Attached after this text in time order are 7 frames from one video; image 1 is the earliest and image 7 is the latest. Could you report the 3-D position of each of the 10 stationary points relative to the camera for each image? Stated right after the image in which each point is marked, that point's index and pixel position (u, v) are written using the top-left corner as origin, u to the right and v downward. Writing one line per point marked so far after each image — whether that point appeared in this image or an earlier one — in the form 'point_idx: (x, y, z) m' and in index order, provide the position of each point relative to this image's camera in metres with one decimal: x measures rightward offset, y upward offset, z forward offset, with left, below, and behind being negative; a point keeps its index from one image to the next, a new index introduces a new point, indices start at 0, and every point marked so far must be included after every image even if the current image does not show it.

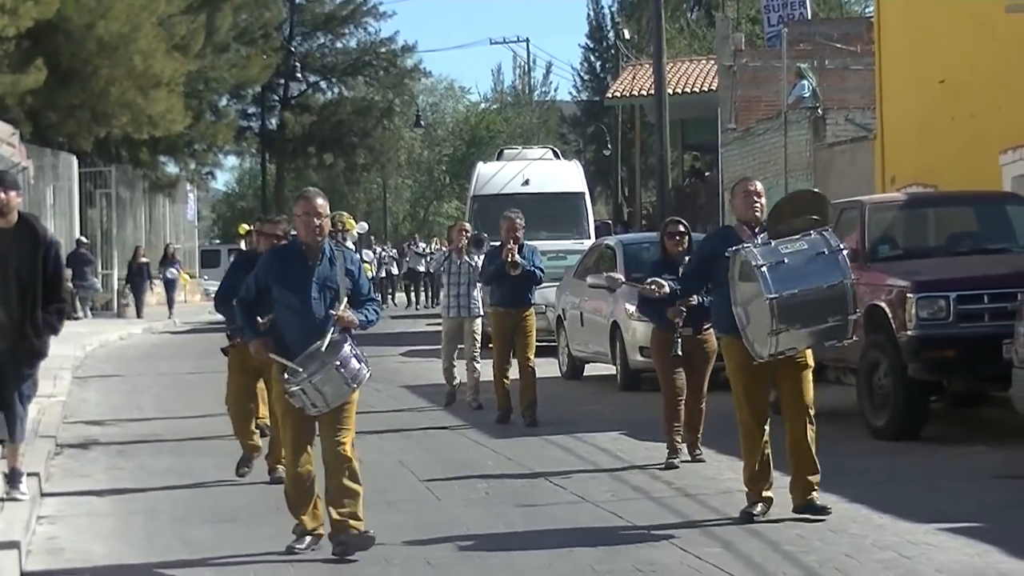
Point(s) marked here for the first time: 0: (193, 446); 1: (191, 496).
0: (-1.3, -0.6, +11.2) m
1: (-1.1, -0.7, +9.7) m
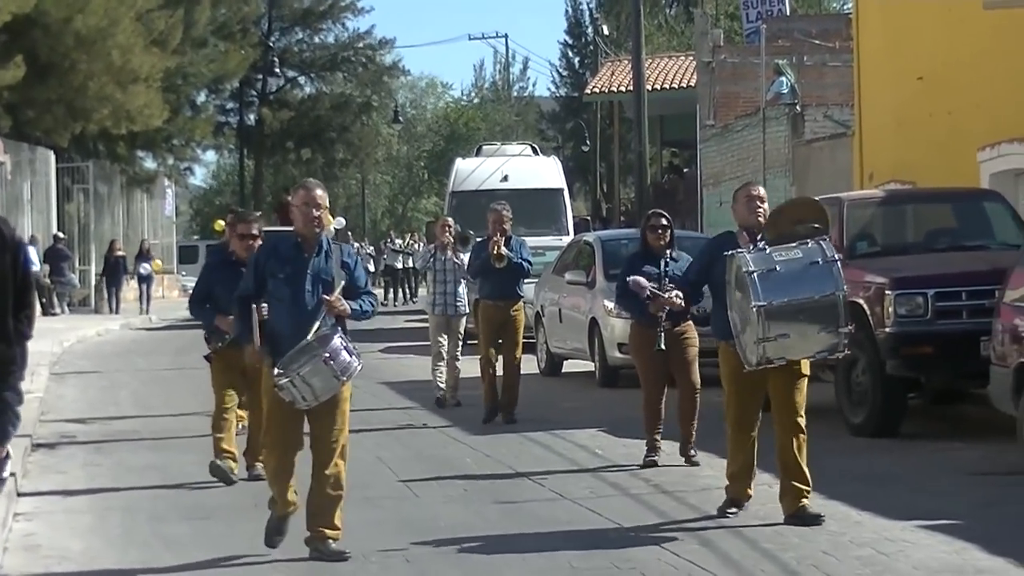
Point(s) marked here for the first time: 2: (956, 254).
0: (-1.3, -0.6, +11.2) m
1: (-1.1, -0.7, +9.7) m
2: (+1.8, +0.1, +11.6) m
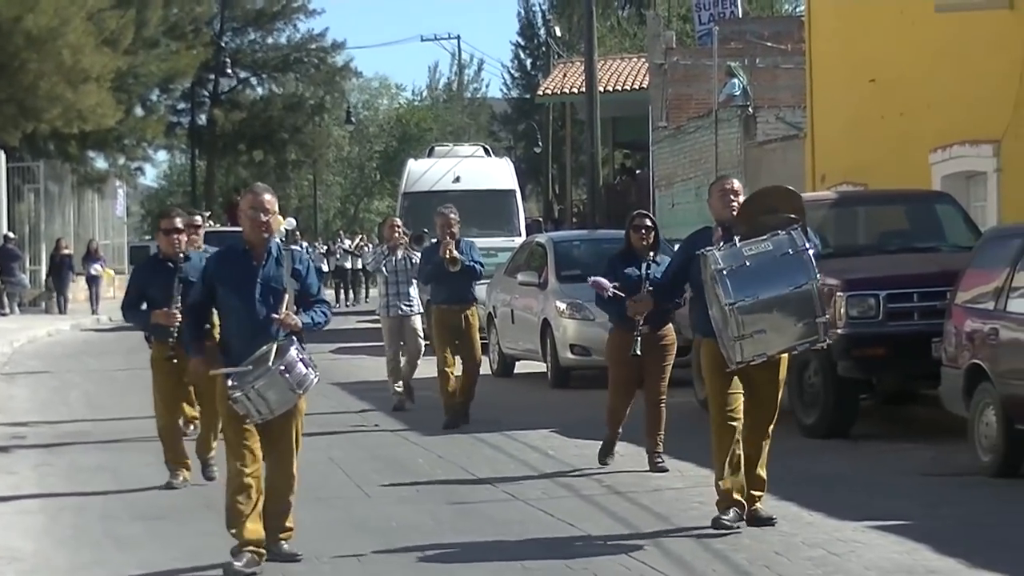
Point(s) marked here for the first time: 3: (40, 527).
0: (-1.5, -0.6, +11.2) m
1: (-1.3, -0.7, +9.7) m
2: (+1.6, +0.1, +11.6) m
3: (-1.5, -0.7, +9.2) m
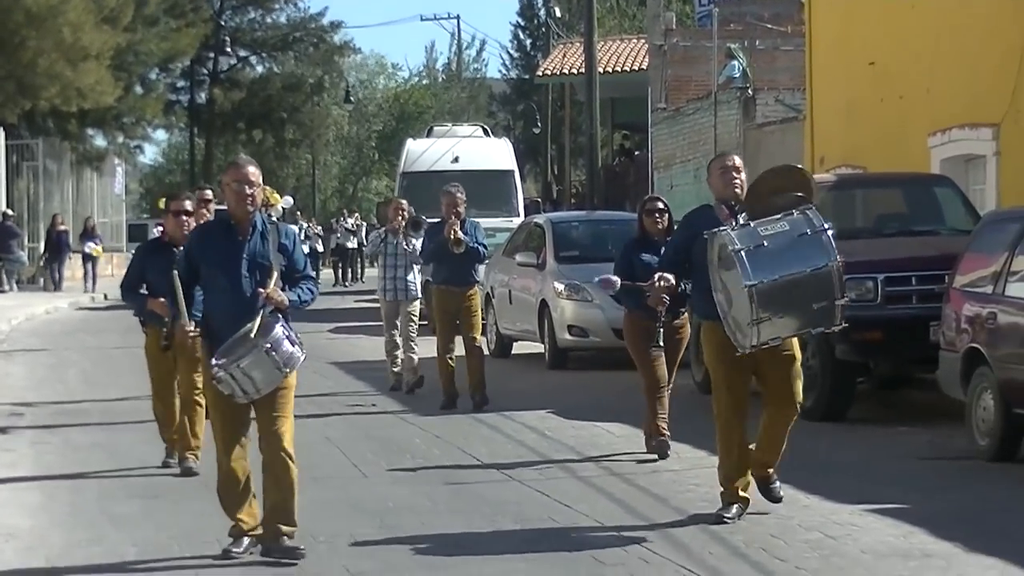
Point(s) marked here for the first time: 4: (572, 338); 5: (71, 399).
0: (-1.5, -0.5, +11.2) m
1: (-1.3, -0.6, +9.7) m
2: (+1.6, +0.2, +11.6) m
3: (-1.5, -0.7, +9.2) m
4: (+0.3, -0.3, +15.1) m
5: (-1.9, -0.5, +12.9) m
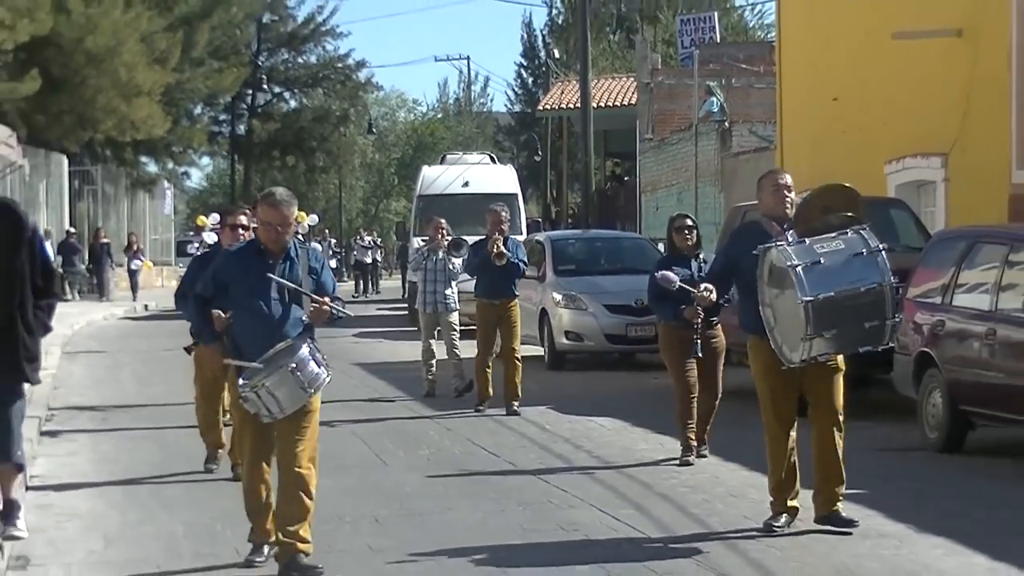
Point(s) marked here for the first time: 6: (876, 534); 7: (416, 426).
0: (-1.5, -0.6, +12.3) m
1: (-1.3, -0.7, +10.8) m
2: (+1.6, +0.2, +12.7) m
3: (-1.5, -0.7, +10.3) m
4: (+0.4, -0.3, +16.2) m
5: (-1.9, -0.5, +14.1) m
6: (+1.1, -0.7, +8.8) m
7: (-0.4, -0.5, +11.6) m
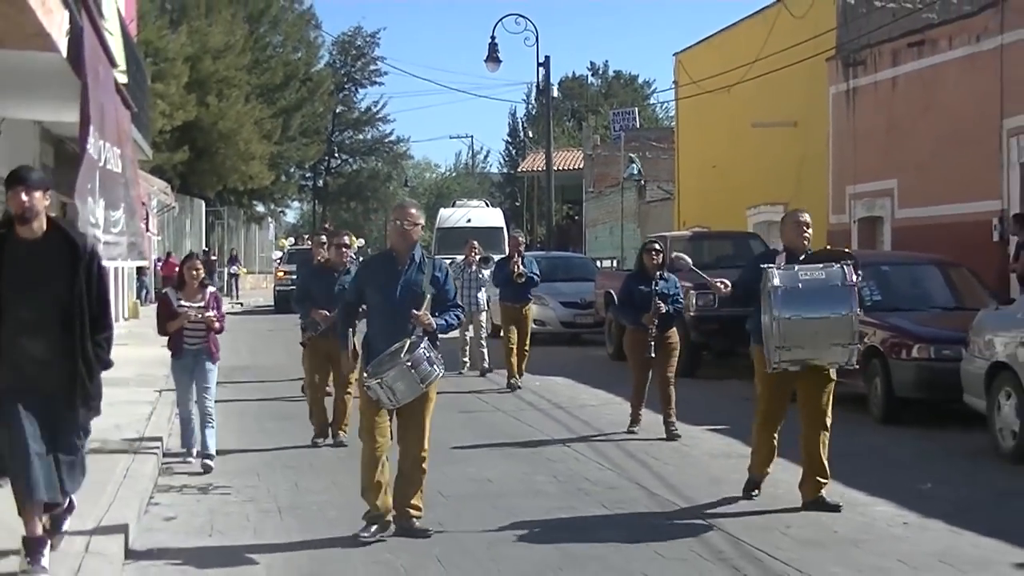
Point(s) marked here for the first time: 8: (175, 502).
0: (-1.4, -0.6, +17.3) m
1: (-1.3, -0.7, +15.8) m
2: (+1.7, +0.1, +17.5) m
3: (-1.5, -0.7, +15.3) m
4: (+0.6, -0.4, +21.1) m
5: (-1.7, -0.5, +19.1) m
6: (+1.0, -0.8, +13.7) m
7: (-0.4, -0.6, +16.5) m
8: (-1.5, -0.9, +12.6) m
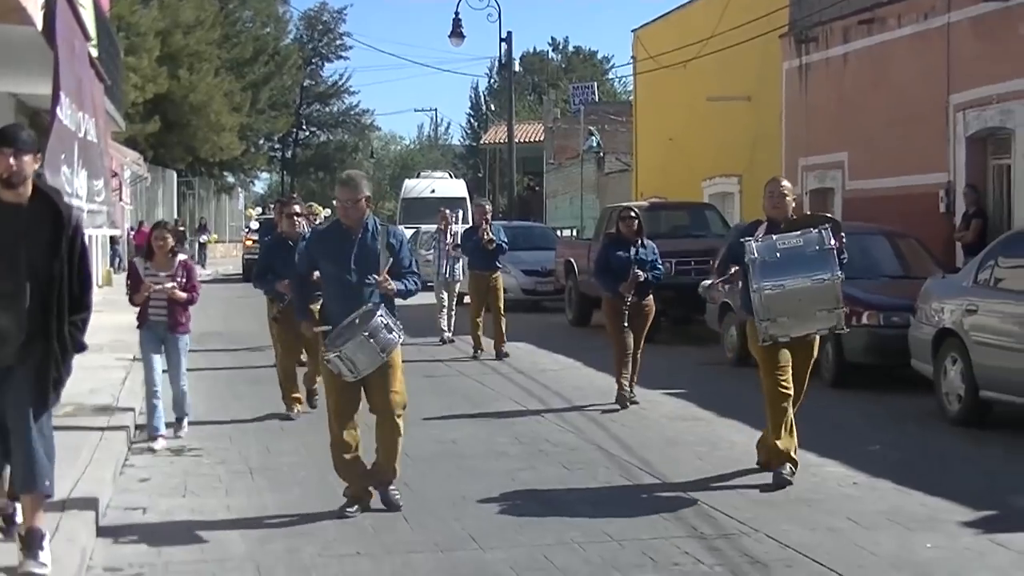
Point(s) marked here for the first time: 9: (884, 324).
0: (-1.7, -0.4, +17.8) m
1: (-1.5, -0.5, +16.3) m
2: (+1.4, +0.3, +18.0) m
3: (-1.7, -0.5, +15.8) m
4: (+0.3, -0.2, +21.5) m
5: (-2.0, -0.3, +19.5) m
6: (+0.8, -0.6, +14.2) m
7: (-0.6, -0.4, +17.0) m
8: (-1.6, -0.8, +13.0) m
9: (+1.8, -0.2, +14.3) m
